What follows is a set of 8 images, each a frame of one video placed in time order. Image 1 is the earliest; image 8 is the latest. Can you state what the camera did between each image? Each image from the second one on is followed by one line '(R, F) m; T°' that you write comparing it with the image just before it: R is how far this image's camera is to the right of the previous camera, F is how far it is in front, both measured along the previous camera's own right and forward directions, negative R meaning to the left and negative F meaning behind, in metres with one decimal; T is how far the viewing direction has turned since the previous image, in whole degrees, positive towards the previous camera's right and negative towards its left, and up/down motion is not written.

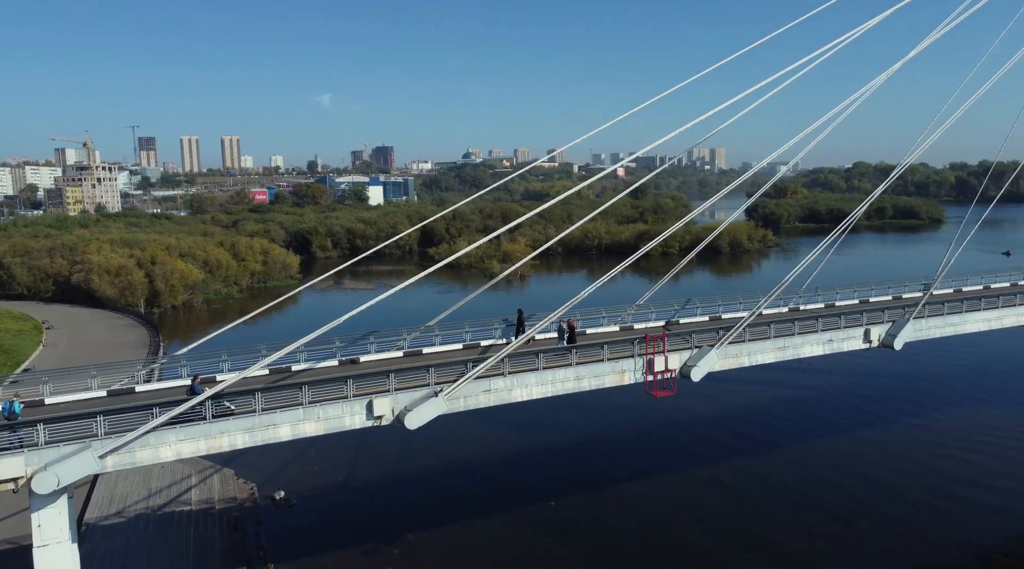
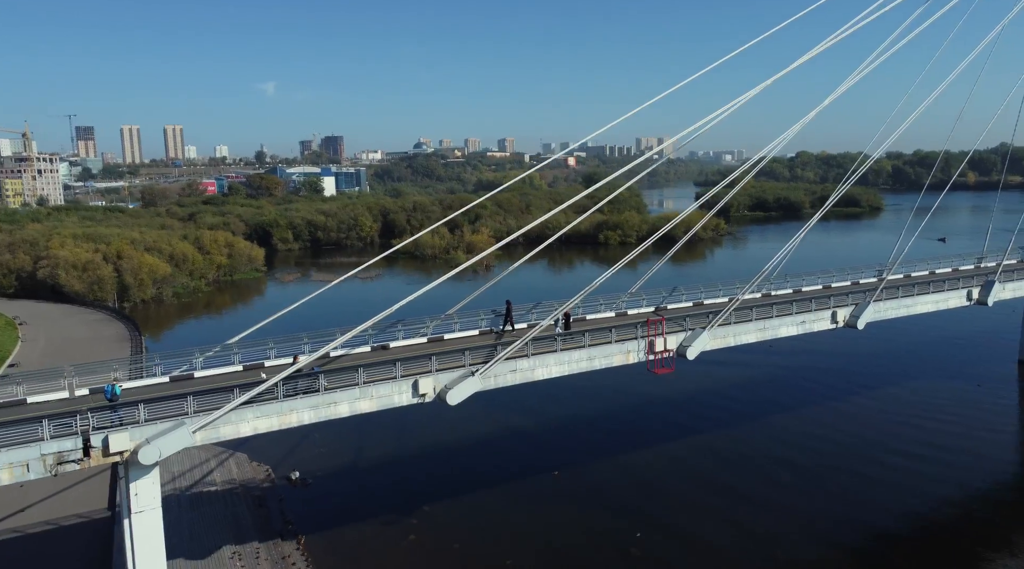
(-1.1, -1.4) m; +4°
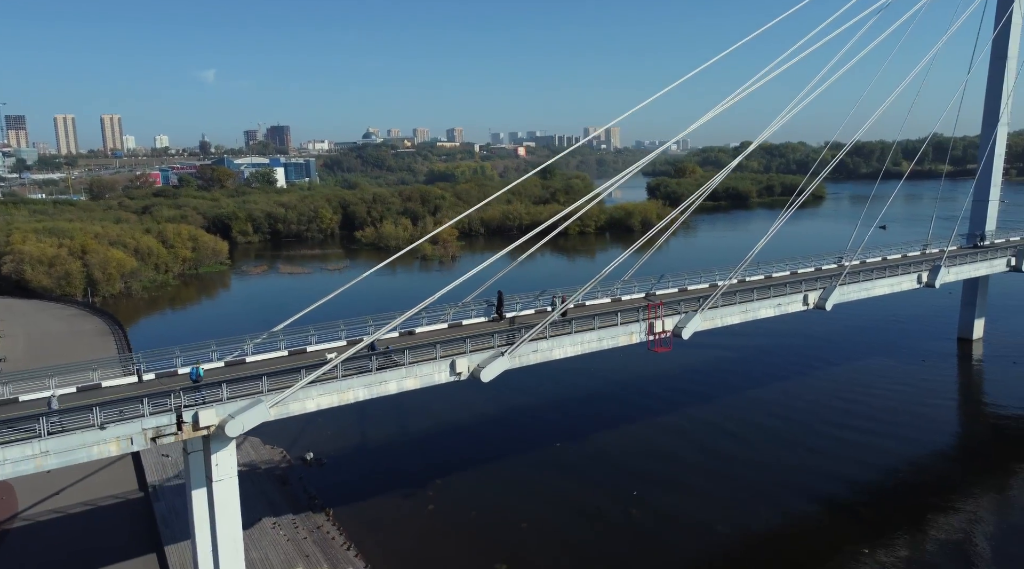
(-1.2, -1.4) m; +4°
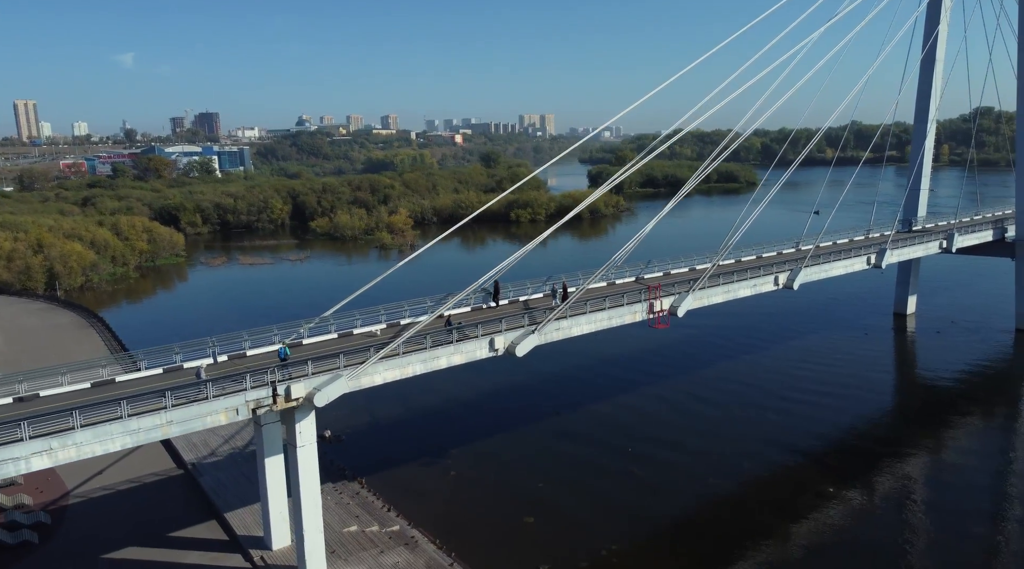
(-1.7, -1.8) m; +5°
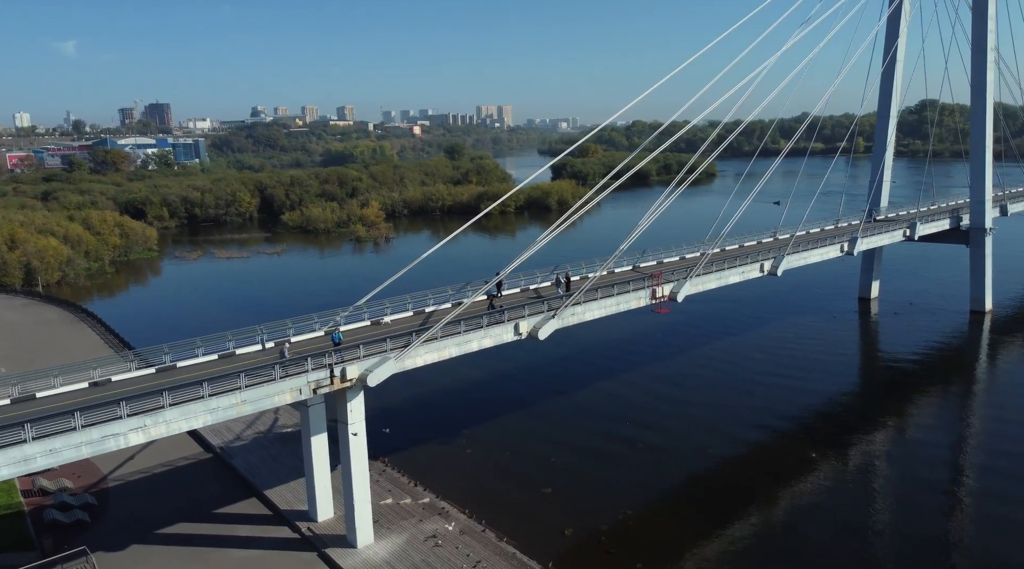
(-1.3, -1.2) m; +3°
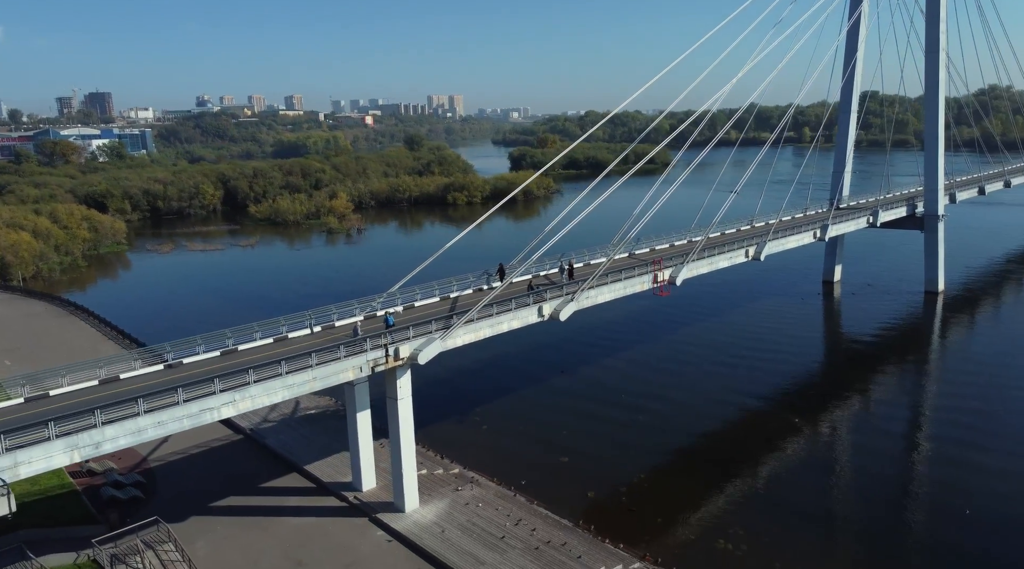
(-1.6, -1.4) m; +4°
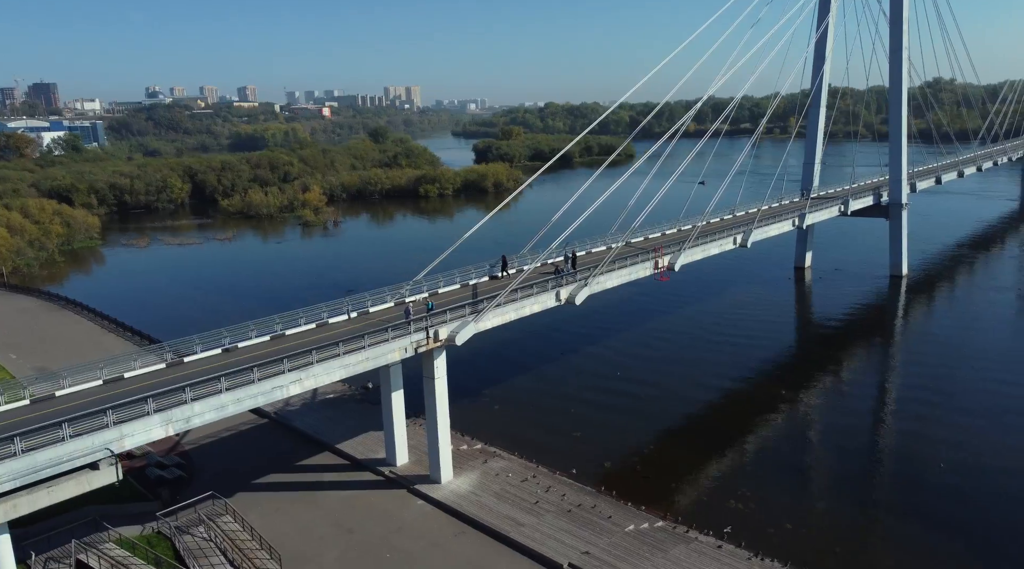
(-1.4, -1.2) m; +3°
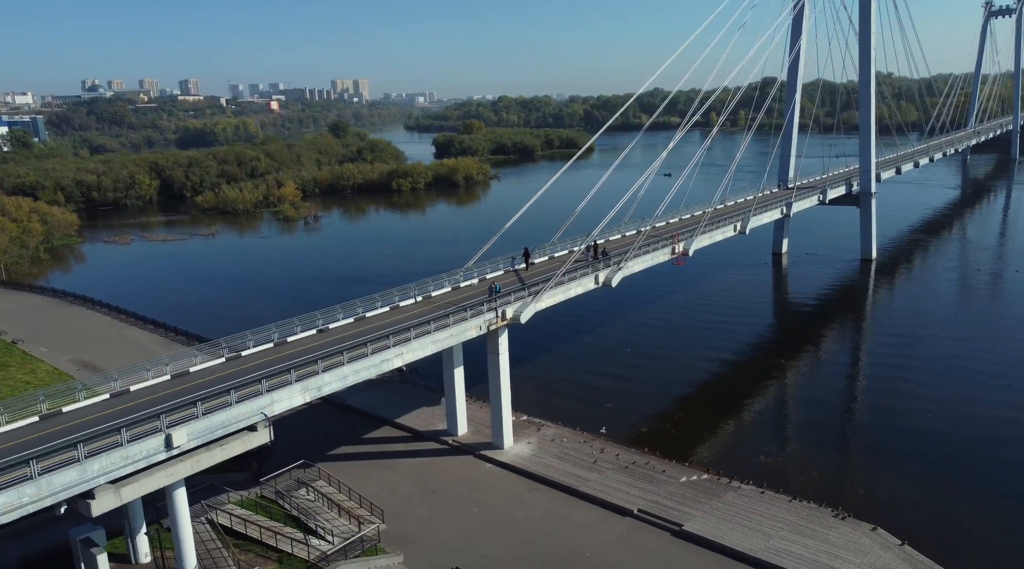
(-2.4, -1.7) m; +4°
